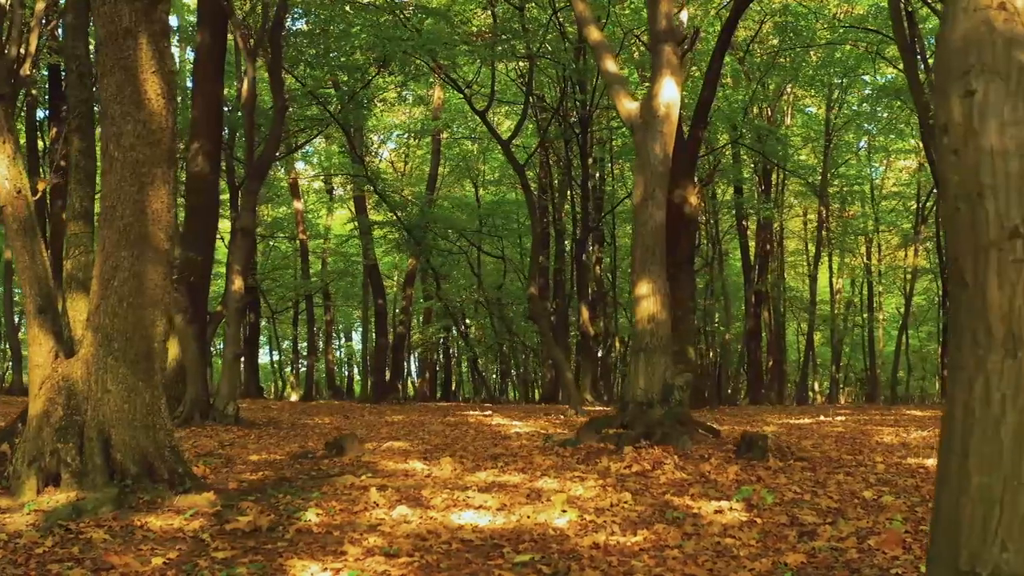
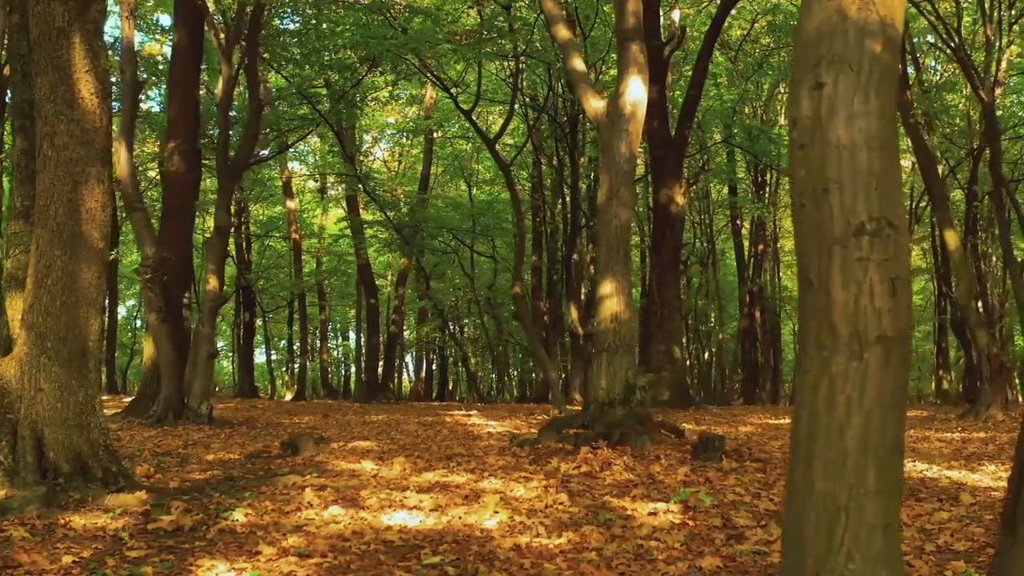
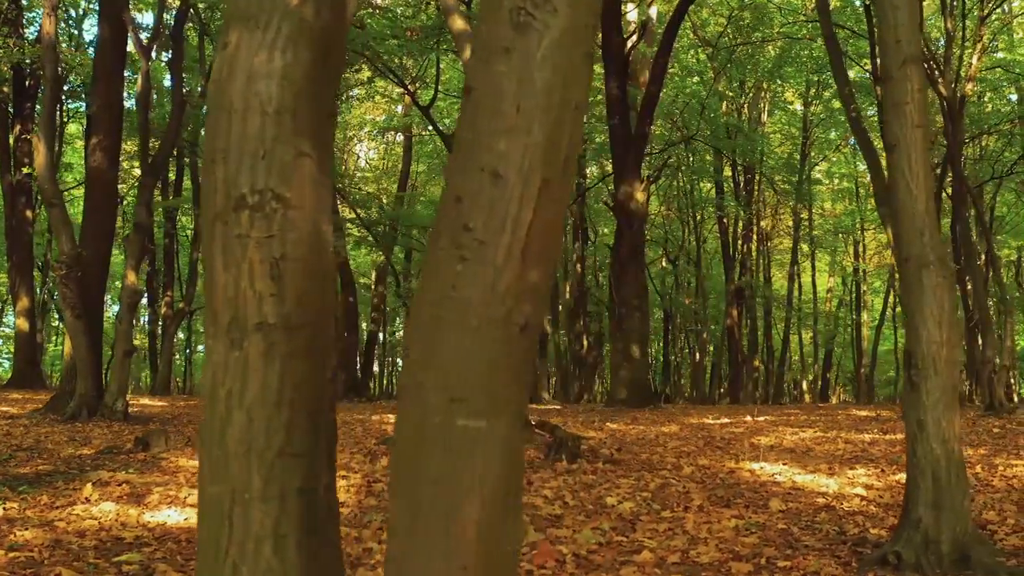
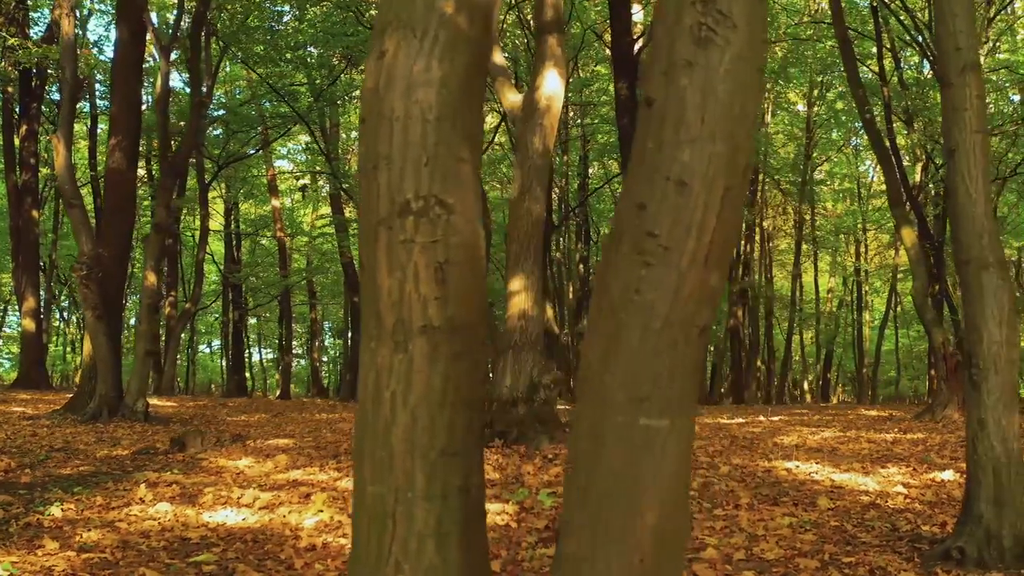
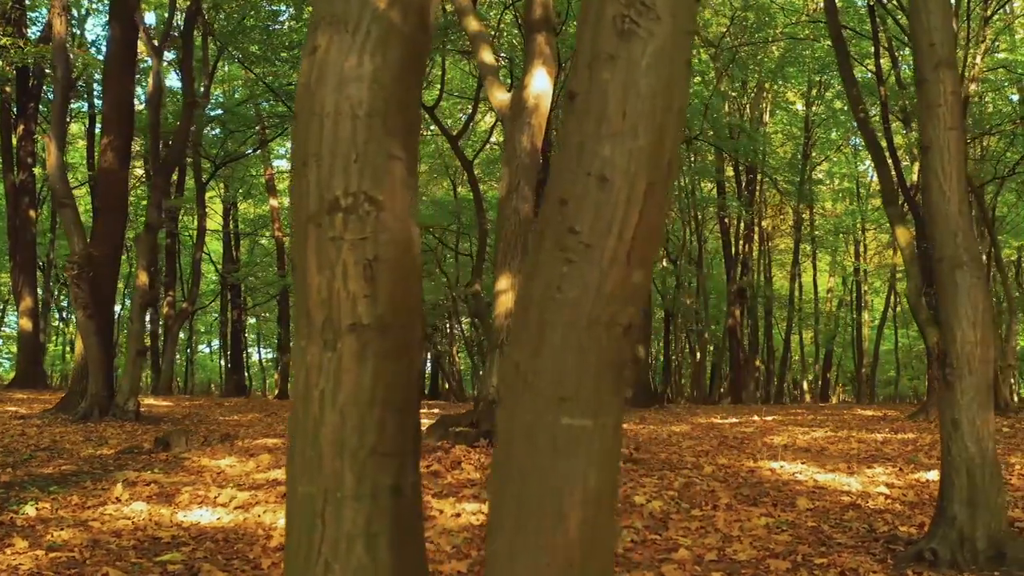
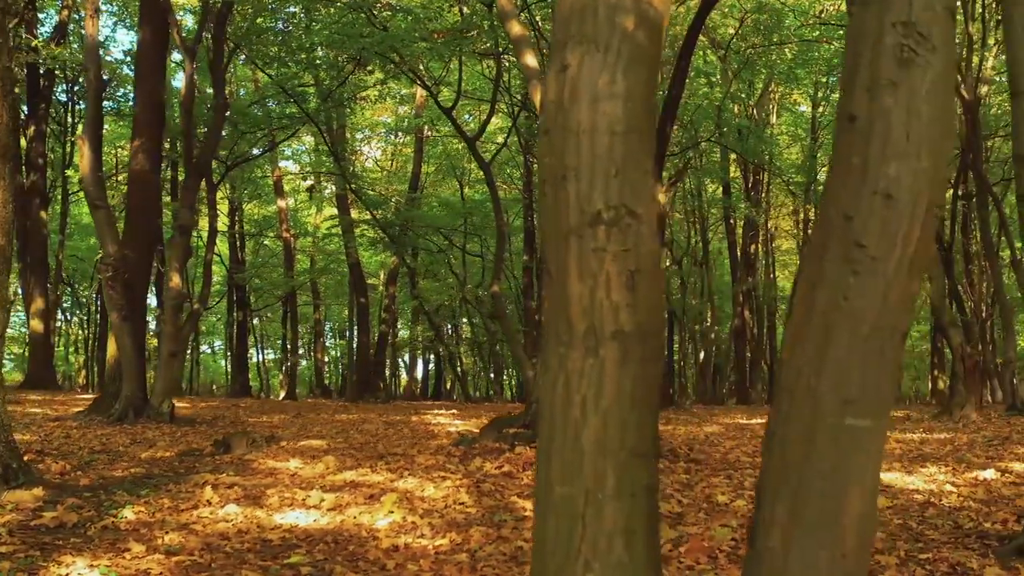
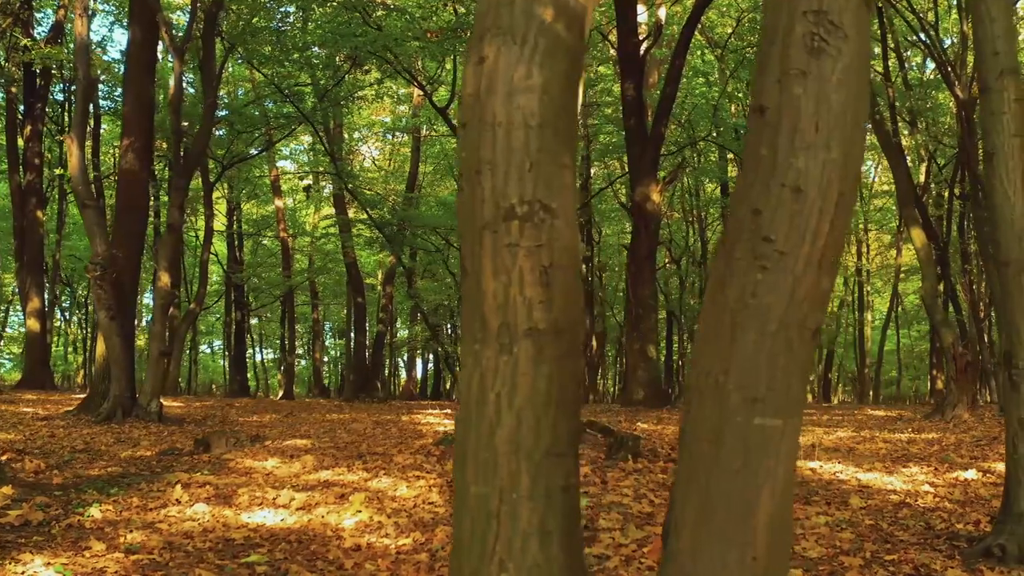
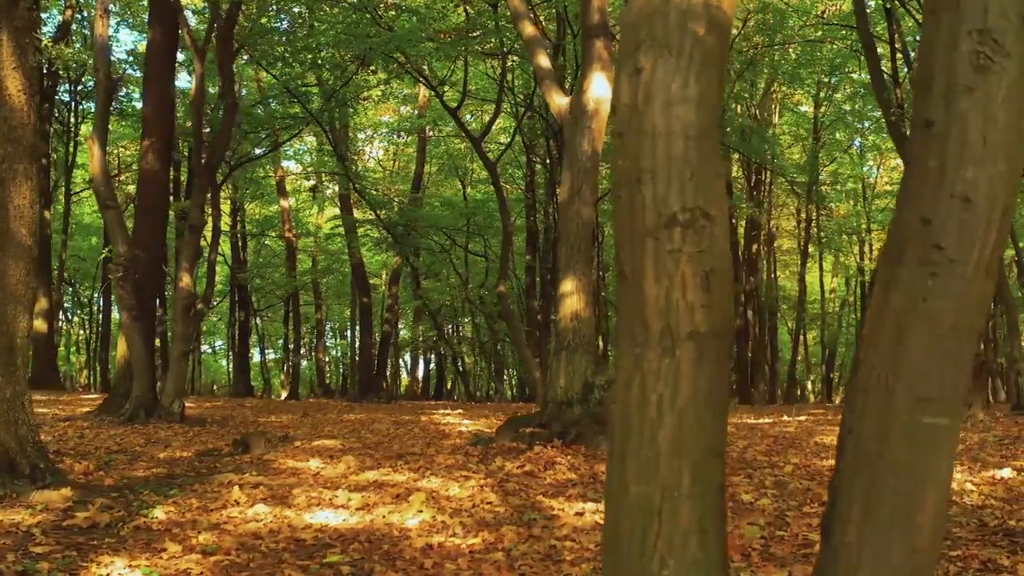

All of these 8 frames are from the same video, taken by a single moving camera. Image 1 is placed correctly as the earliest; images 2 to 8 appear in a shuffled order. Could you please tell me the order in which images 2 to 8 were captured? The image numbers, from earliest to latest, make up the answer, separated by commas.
2, 8, 6, 7, 4, 5, 3
